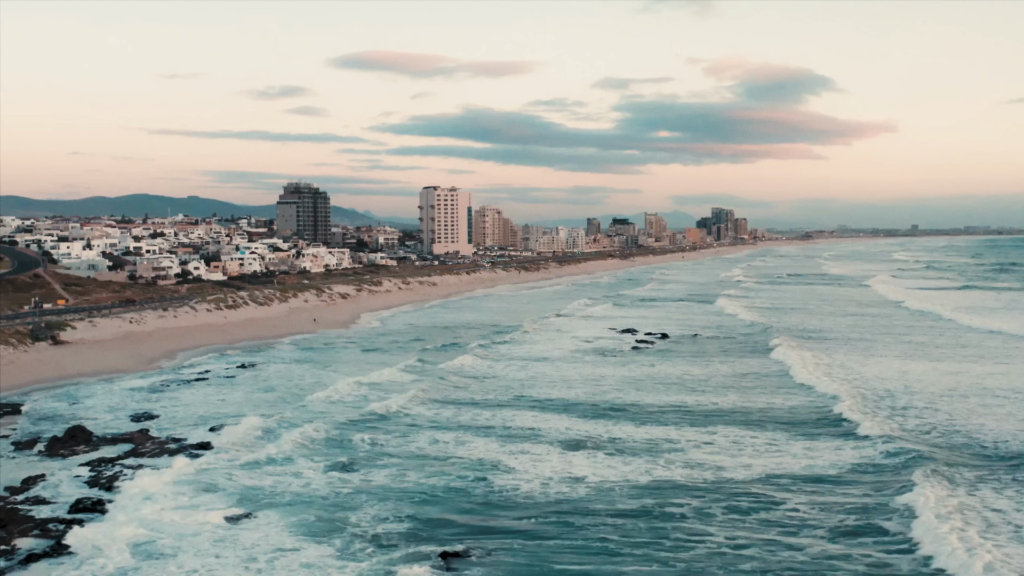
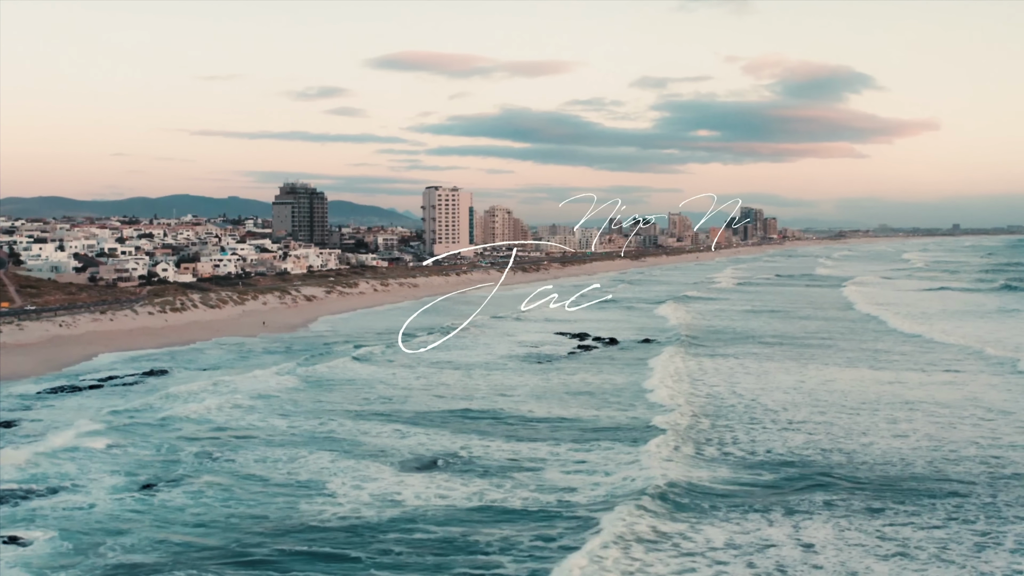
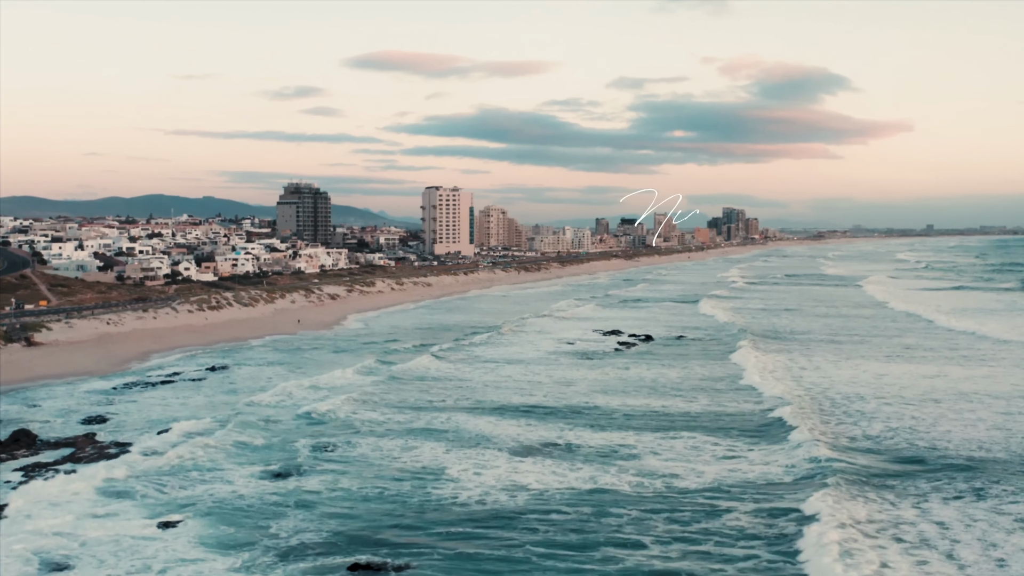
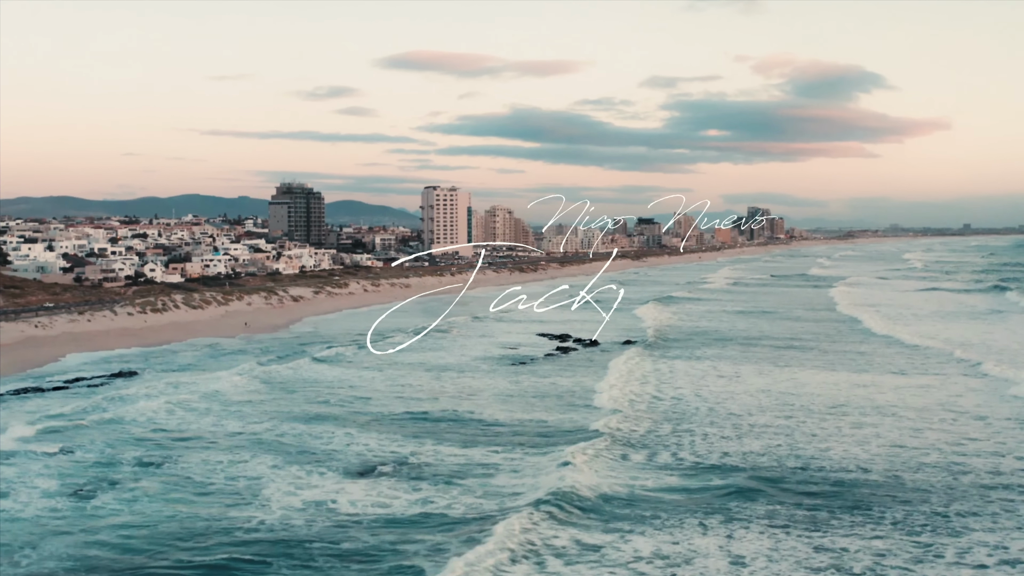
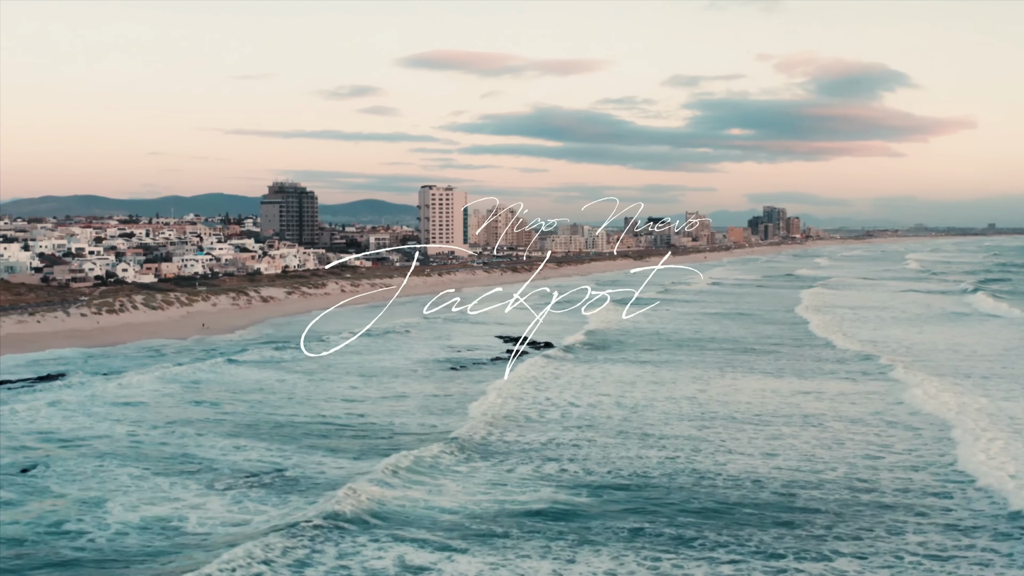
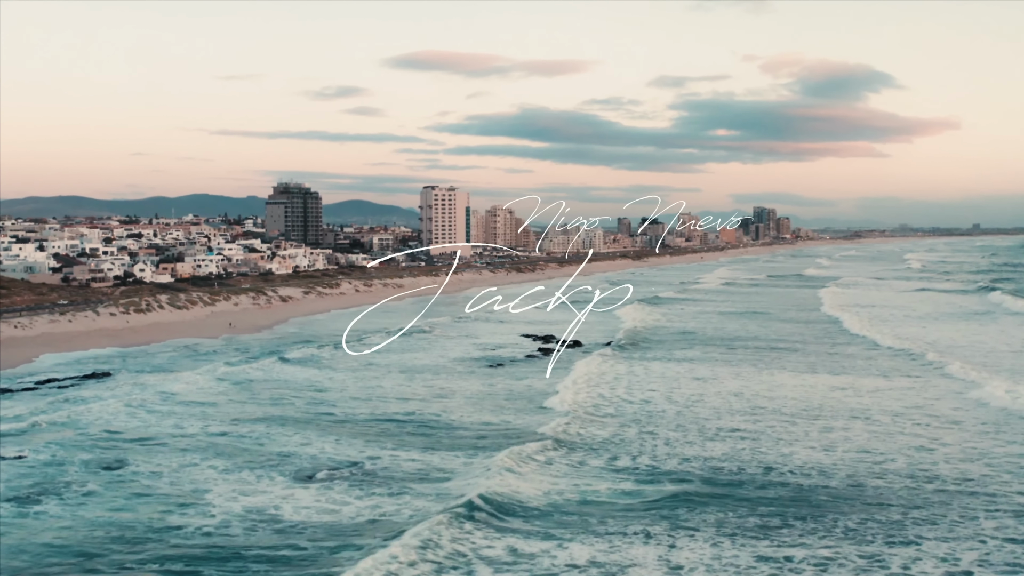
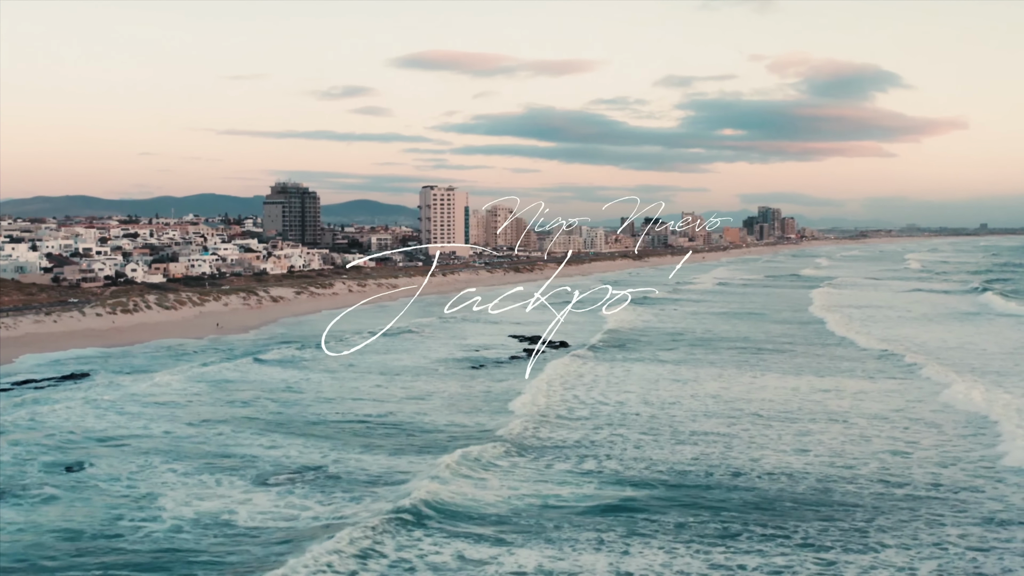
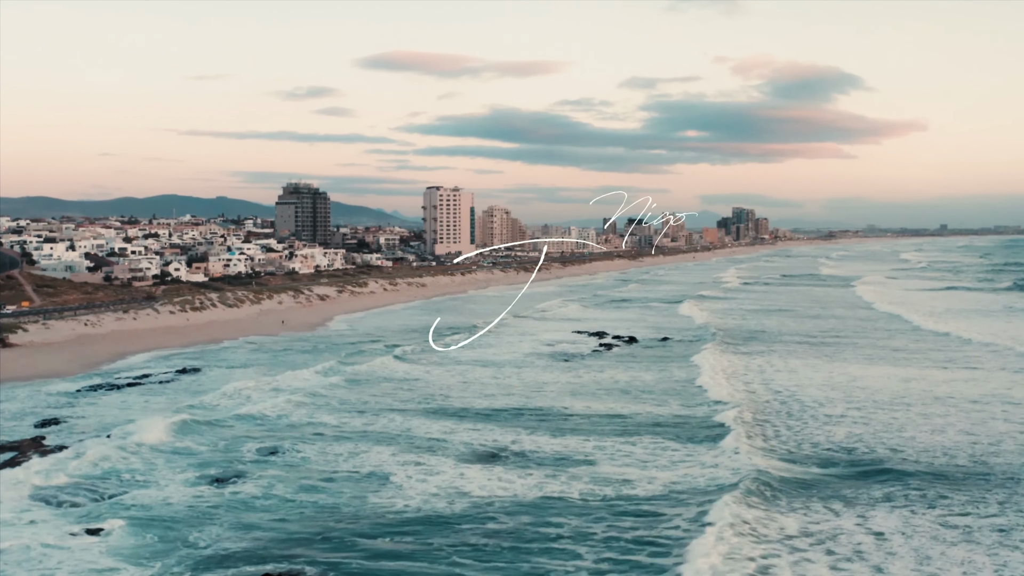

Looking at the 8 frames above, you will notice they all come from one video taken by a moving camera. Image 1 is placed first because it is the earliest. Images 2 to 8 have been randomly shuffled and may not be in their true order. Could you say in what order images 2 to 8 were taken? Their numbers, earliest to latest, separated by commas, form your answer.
3, 8, 2, 4, 6, 7, 5
